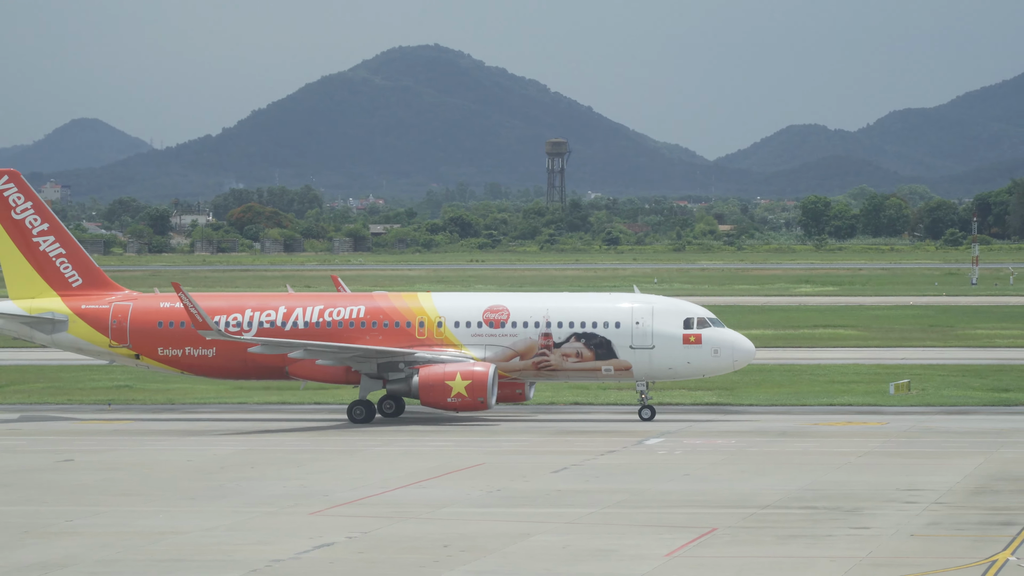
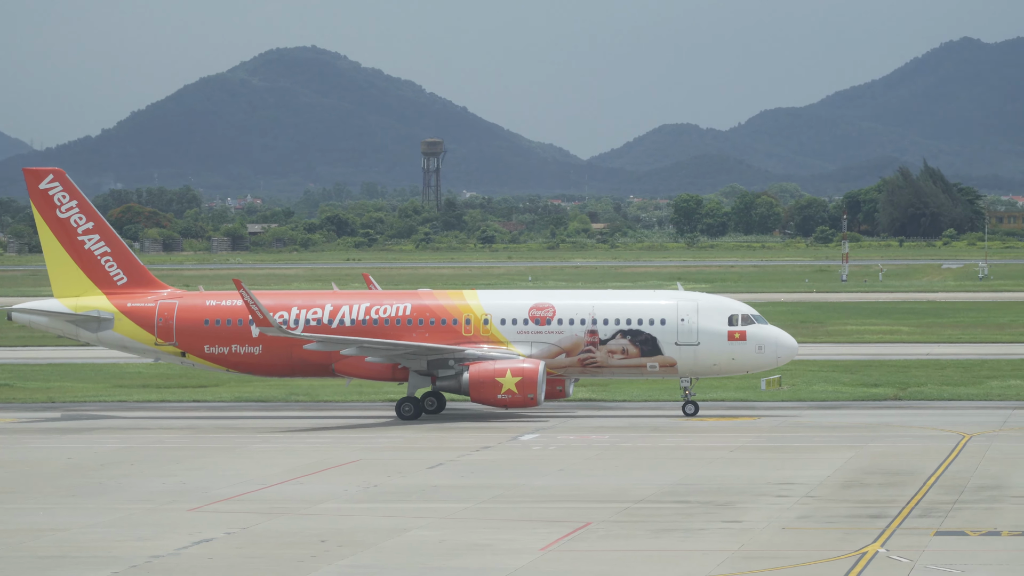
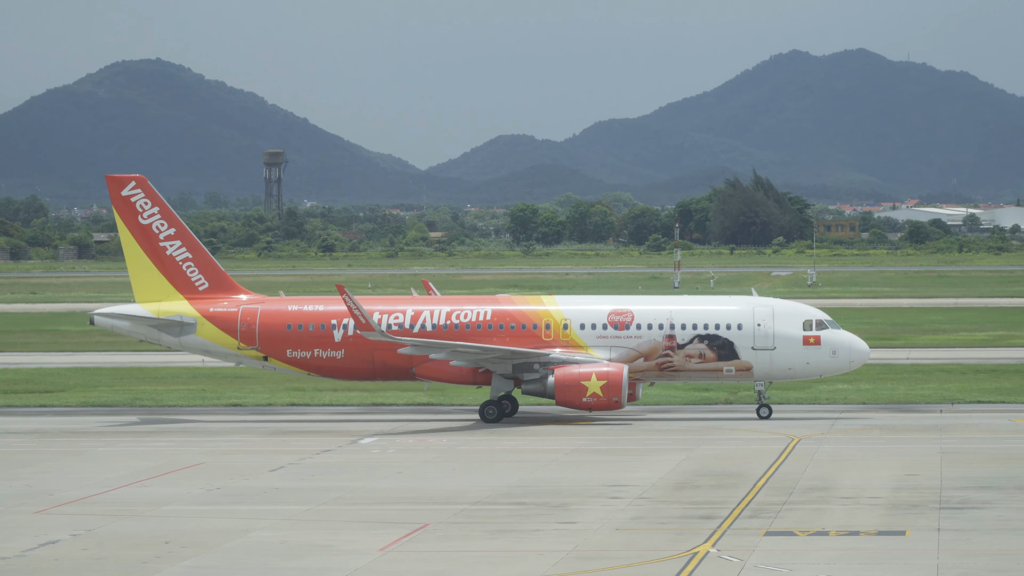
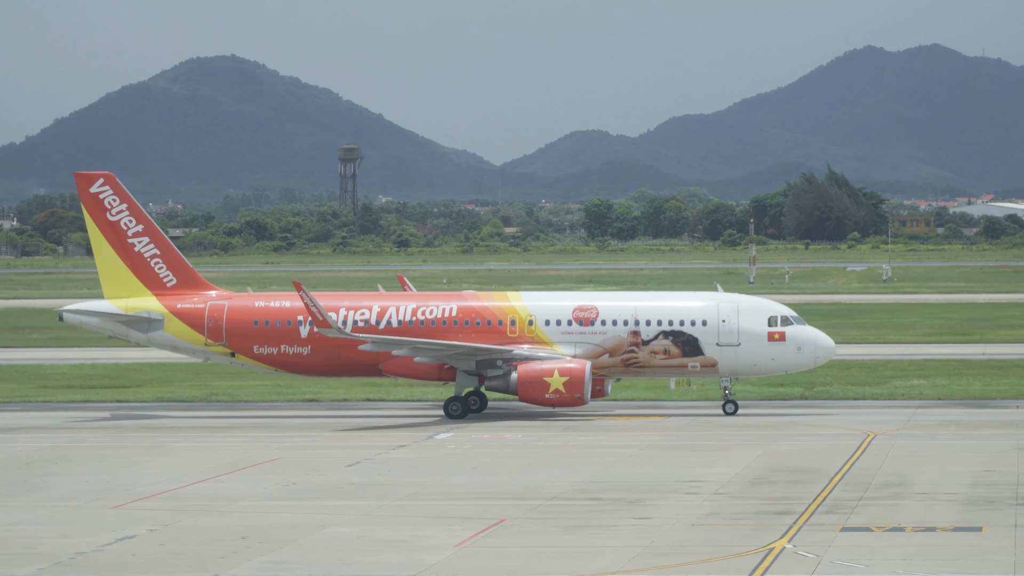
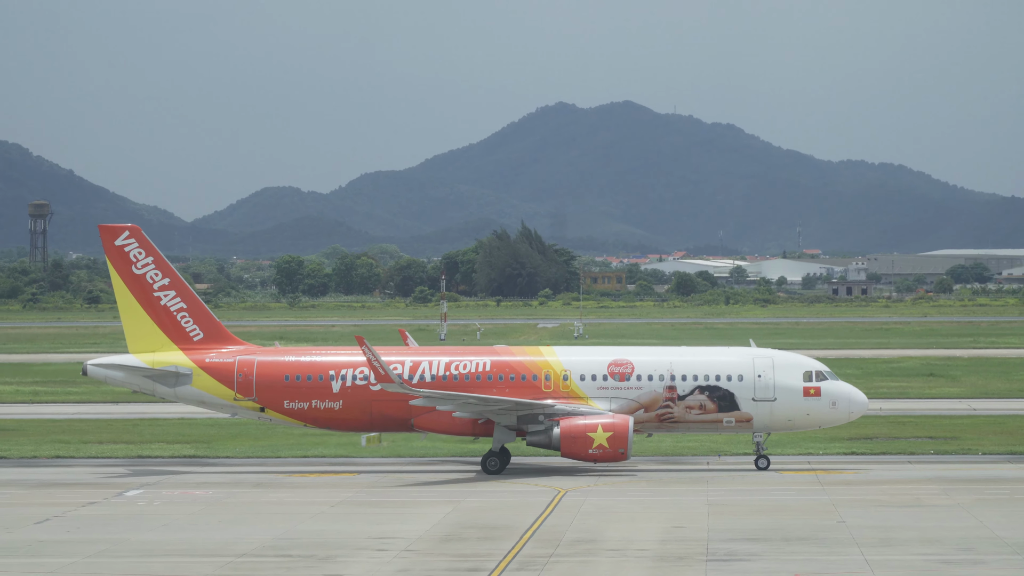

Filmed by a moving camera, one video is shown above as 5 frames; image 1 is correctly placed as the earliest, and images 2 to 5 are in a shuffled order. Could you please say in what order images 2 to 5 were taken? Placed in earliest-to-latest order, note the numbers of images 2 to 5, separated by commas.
2, 4, 3, 5
